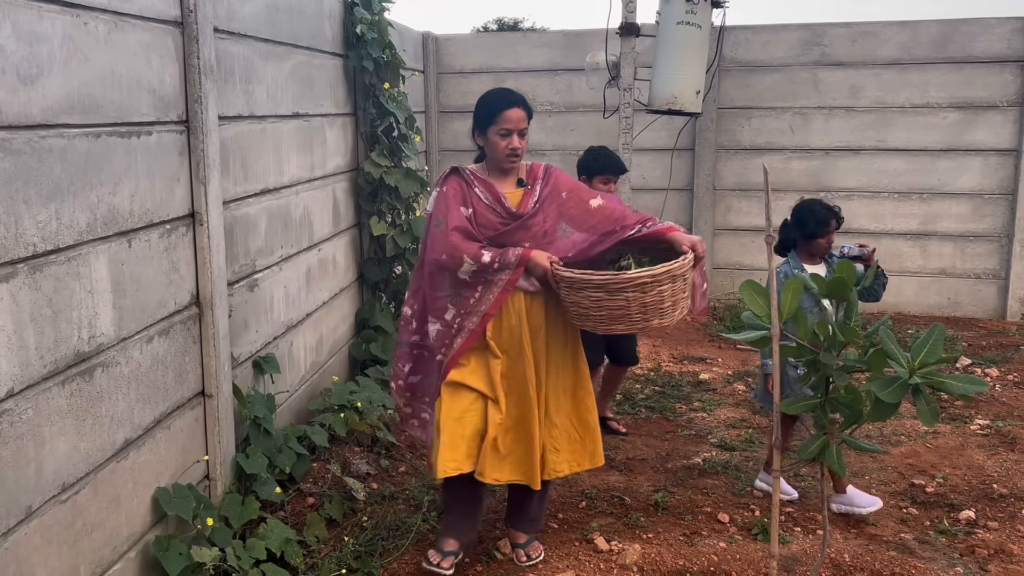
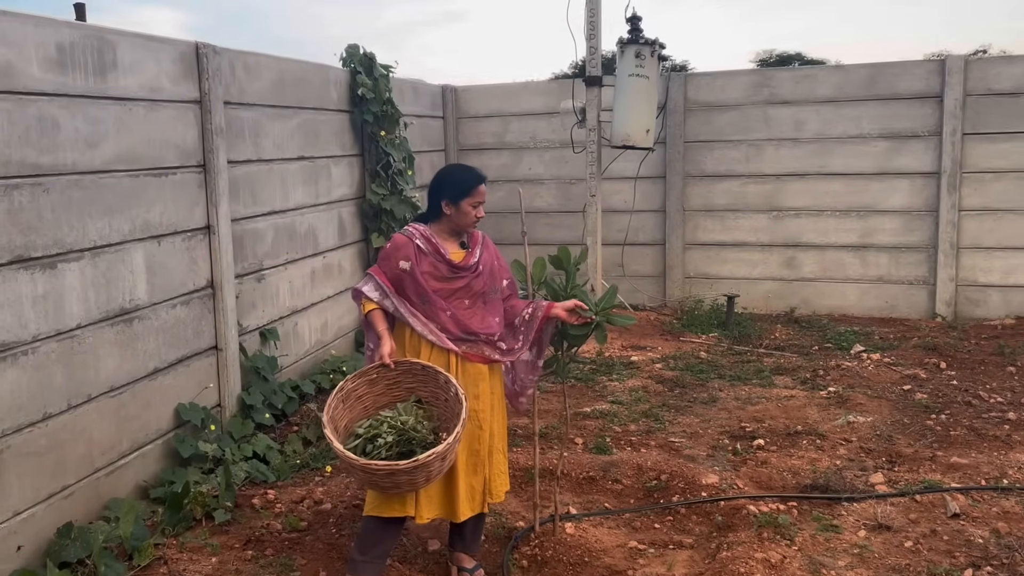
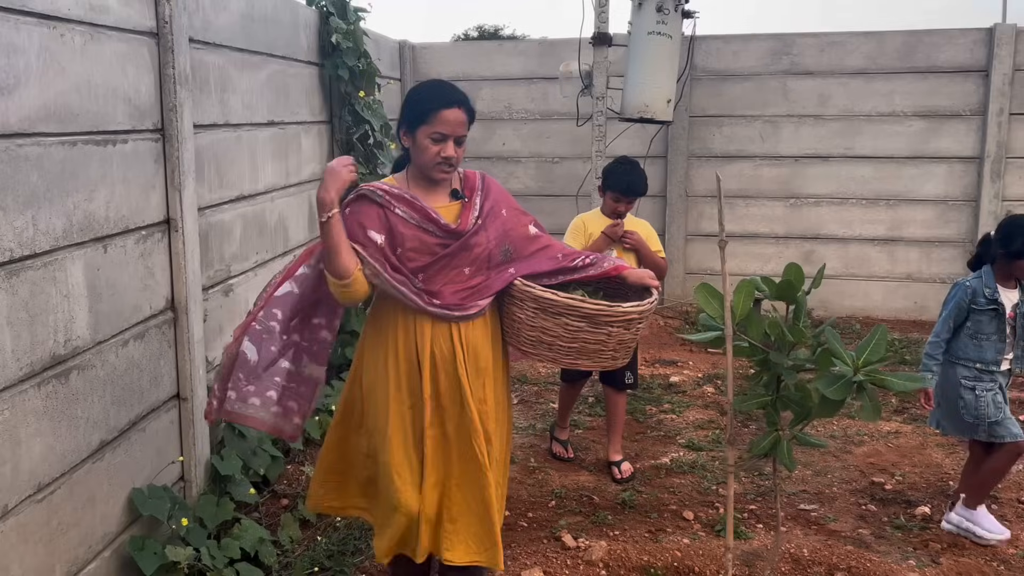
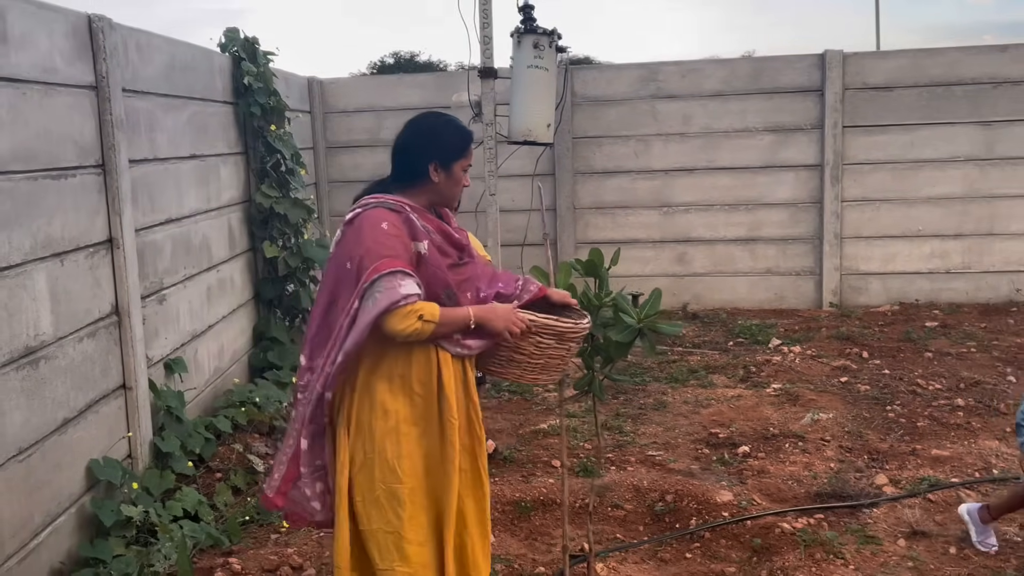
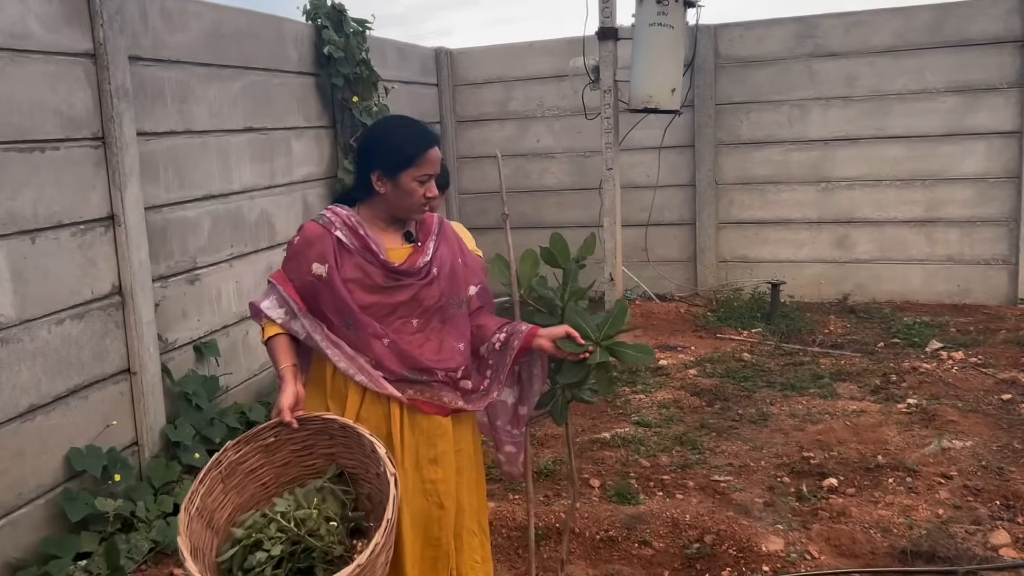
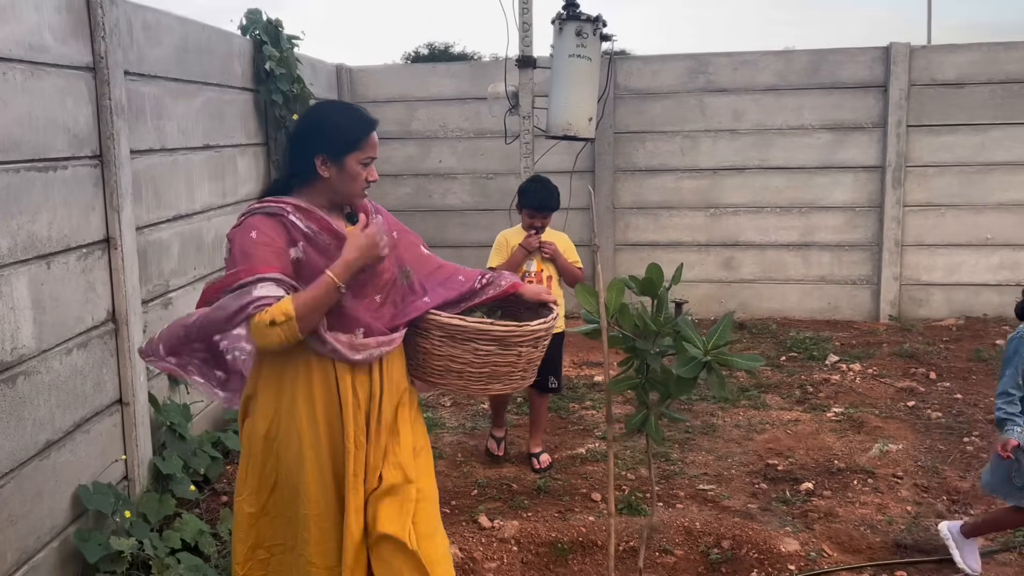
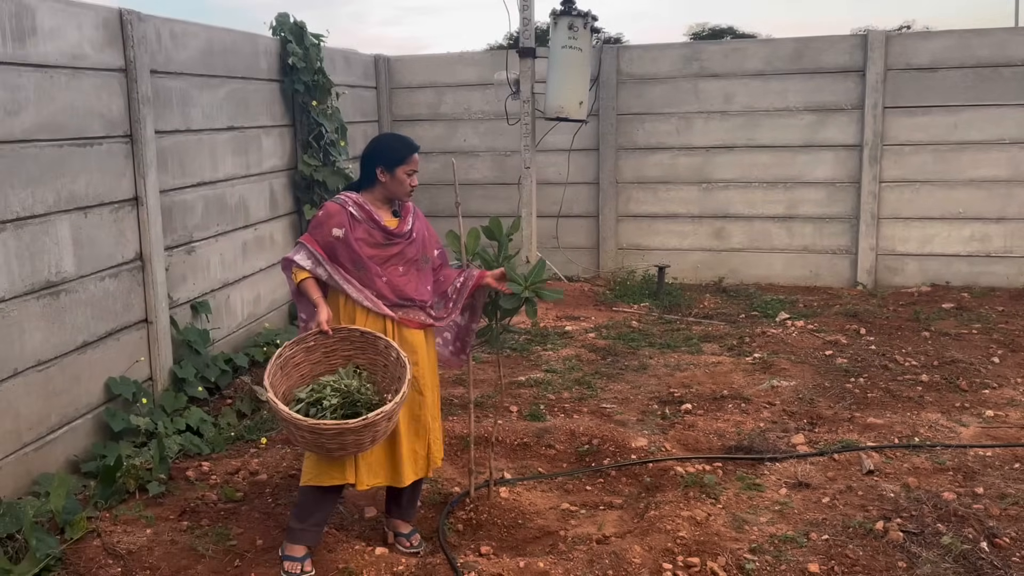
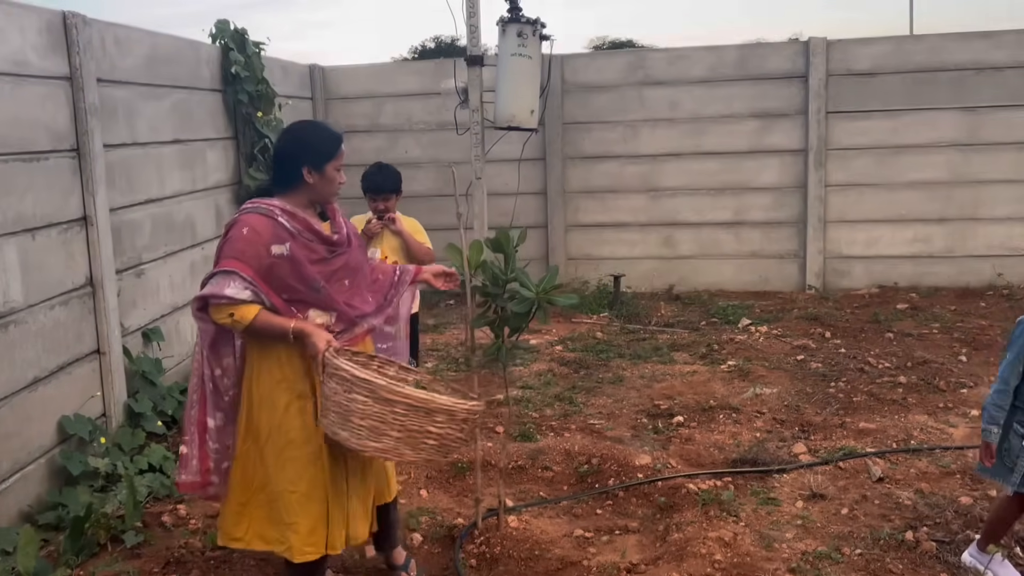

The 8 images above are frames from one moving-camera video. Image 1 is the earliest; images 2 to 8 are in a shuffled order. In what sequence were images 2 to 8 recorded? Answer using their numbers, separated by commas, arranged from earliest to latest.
3, 6, 4, 8, 7, 2, 5
